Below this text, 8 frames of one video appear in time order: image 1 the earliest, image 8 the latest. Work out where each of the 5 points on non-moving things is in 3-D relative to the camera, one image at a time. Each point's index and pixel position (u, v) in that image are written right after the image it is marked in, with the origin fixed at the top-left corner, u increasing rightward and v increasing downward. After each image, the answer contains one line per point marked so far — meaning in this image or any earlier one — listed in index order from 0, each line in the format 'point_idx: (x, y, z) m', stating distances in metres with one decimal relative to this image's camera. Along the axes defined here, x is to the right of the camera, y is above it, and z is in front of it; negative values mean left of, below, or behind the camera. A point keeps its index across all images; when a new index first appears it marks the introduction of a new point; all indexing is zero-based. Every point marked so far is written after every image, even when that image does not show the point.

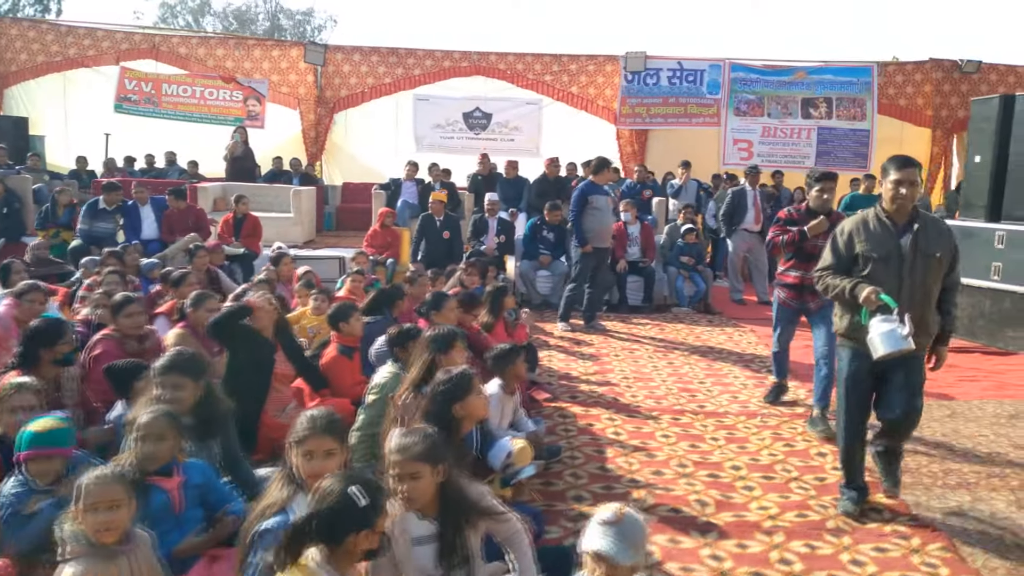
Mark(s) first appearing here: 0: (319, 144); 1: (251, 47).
0: (-3.9, +2.9, +16.8) m
1: (-5.2, +4.8, +16.5) m
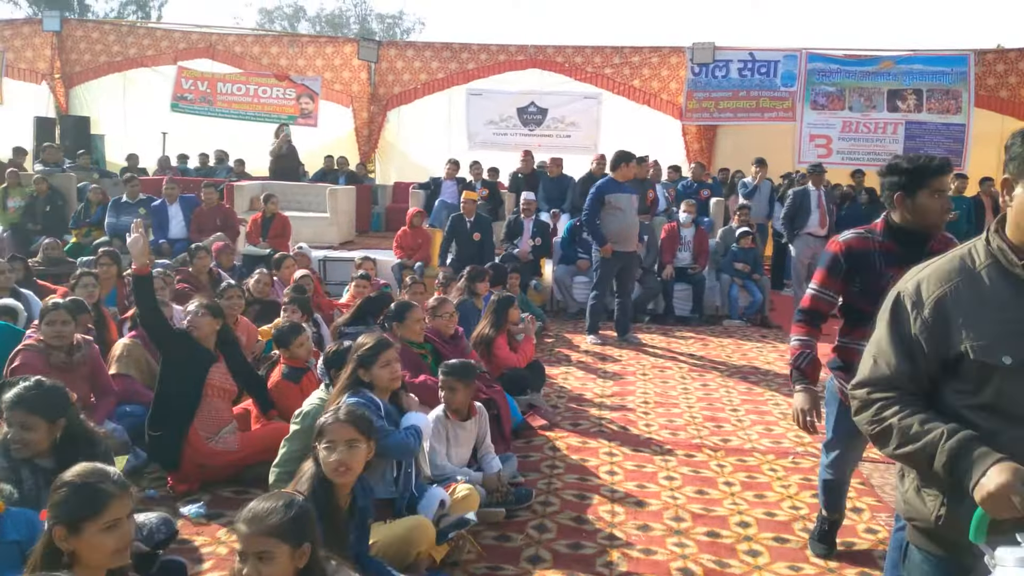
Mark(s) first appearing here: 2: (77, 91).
0: (-2.8, +2.9, +16.3) m
1: (-4.0, +4.8, +16.2) m
2: (-8.7, +4.0, +16.7) m
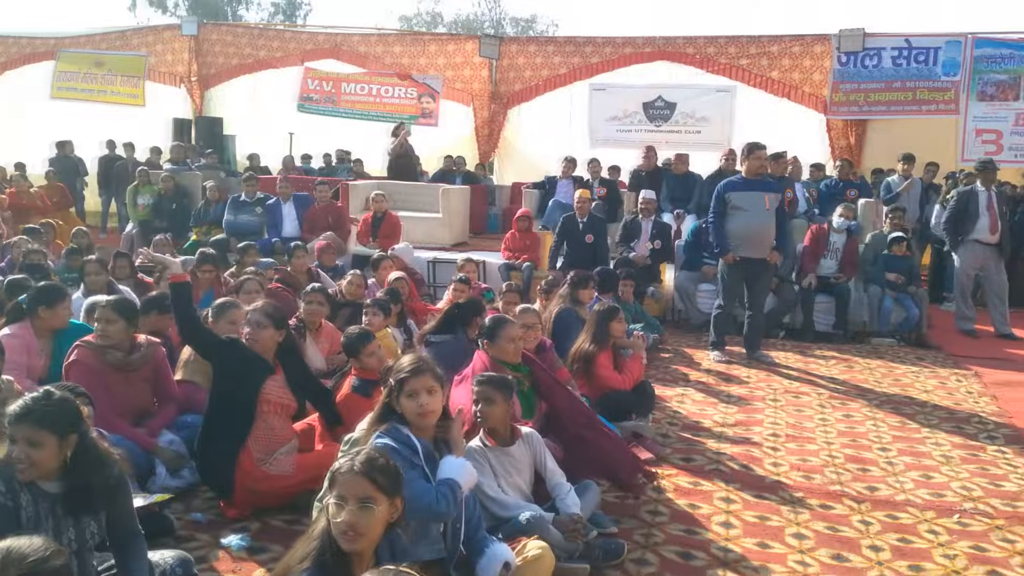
0: (-0.4, +2.8, +15.9) m
1: (-1.6, +4.7, +15.9) m
2: (-6.2, +4.0, +17.2) m
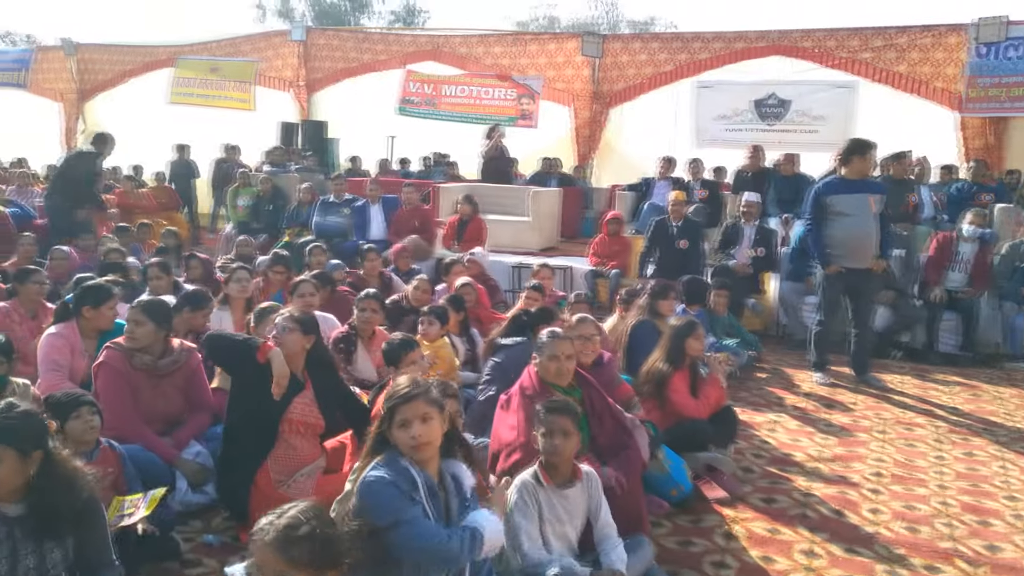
0: (+1.5, +2.7, +15.4) m
1: (+0.3, +4.6, +15.6) m
2: (-4.1, +4.0, +17.4) m
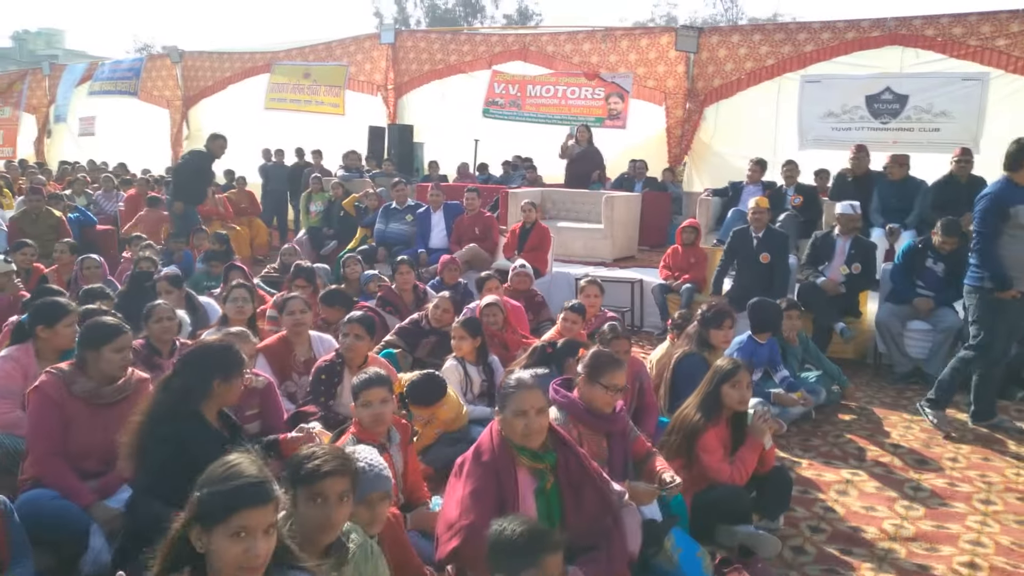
0: (+3.0, +2.5, +14.3) m
1: (+1.9, +4.4, +14.7) m
2: (-2.2, +3.9, +17.1) m
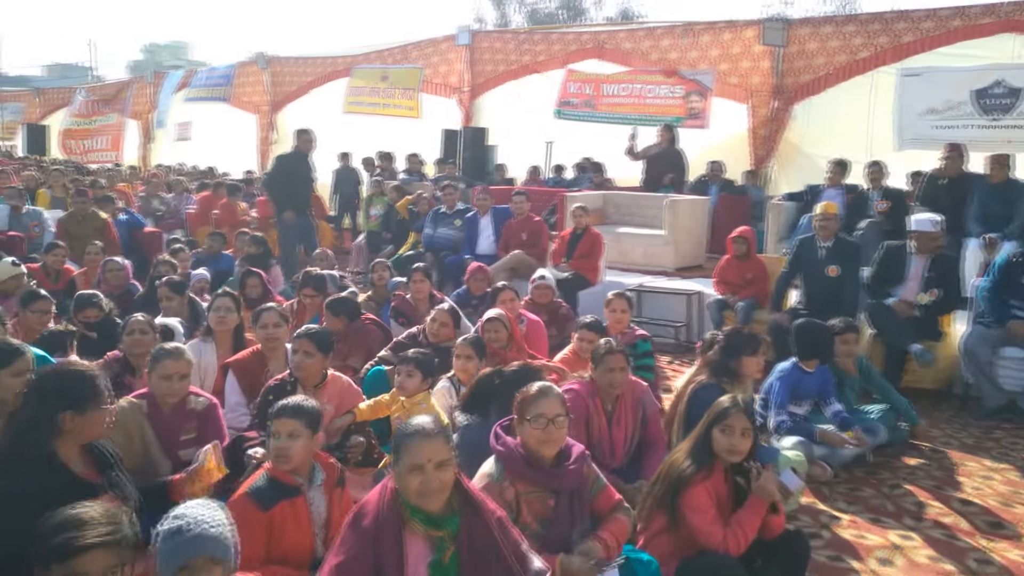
0: (+4.1, +2.3, +13.3) m
1: (+3.1, +4.3, +13.8) m
2: (-0.6, +3.8, +16.7) m
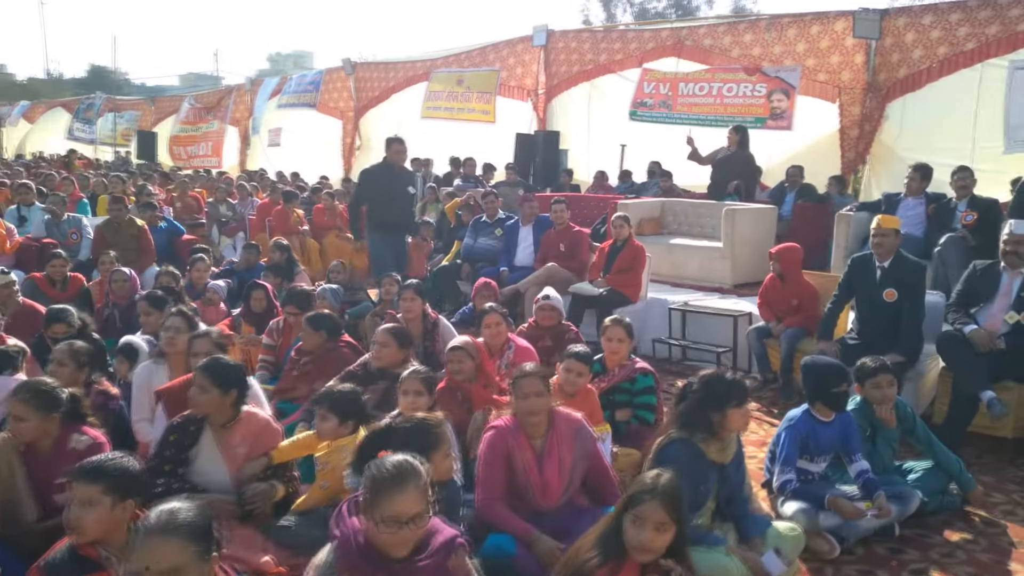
0: (+5.1, +2.0, +12.0) m
1: (+4.2, +4.0, +12.7) m
2: (+0.9, +3.6, +16.1) m
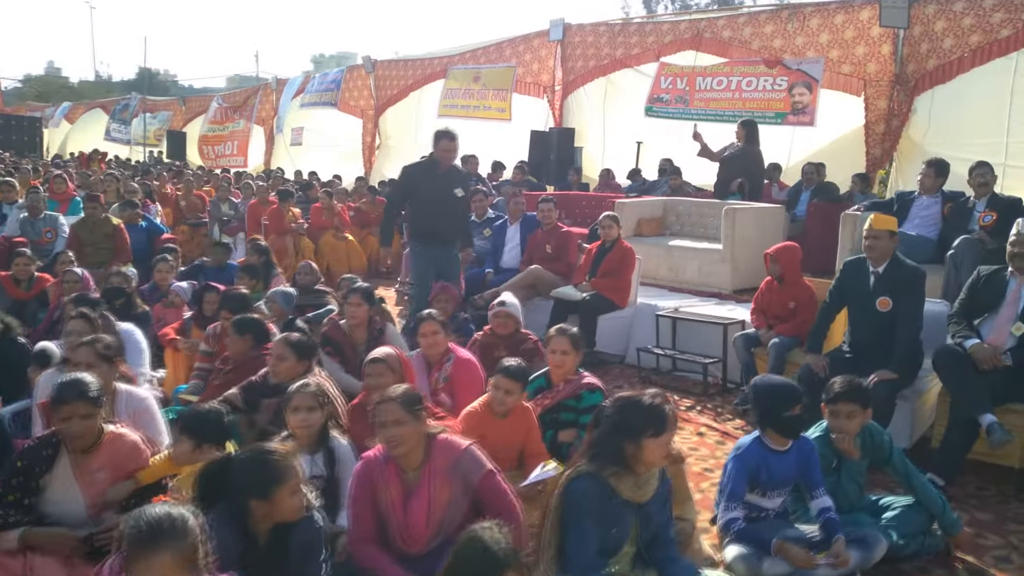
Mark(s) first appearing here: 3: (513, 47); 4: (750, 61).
0: (+5.1, +2.0, +11.3) m
1: (+4.3, +4.0, +12.0) m
2: (+1.1, +3.5, +15.6) m
3: (0.0, +4.8, +16.4) m
4: (+3.6, +3.5, +12.6) m
